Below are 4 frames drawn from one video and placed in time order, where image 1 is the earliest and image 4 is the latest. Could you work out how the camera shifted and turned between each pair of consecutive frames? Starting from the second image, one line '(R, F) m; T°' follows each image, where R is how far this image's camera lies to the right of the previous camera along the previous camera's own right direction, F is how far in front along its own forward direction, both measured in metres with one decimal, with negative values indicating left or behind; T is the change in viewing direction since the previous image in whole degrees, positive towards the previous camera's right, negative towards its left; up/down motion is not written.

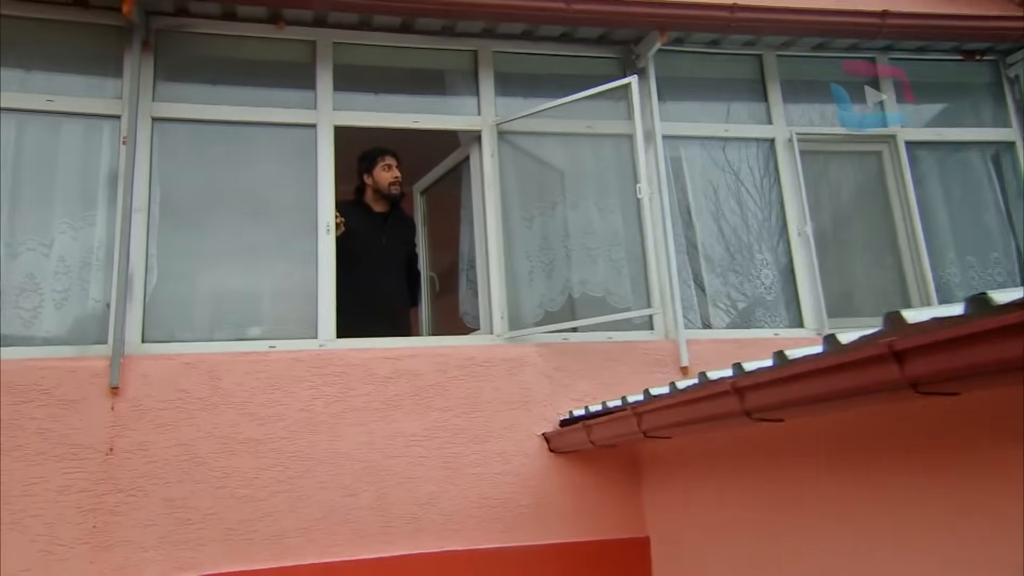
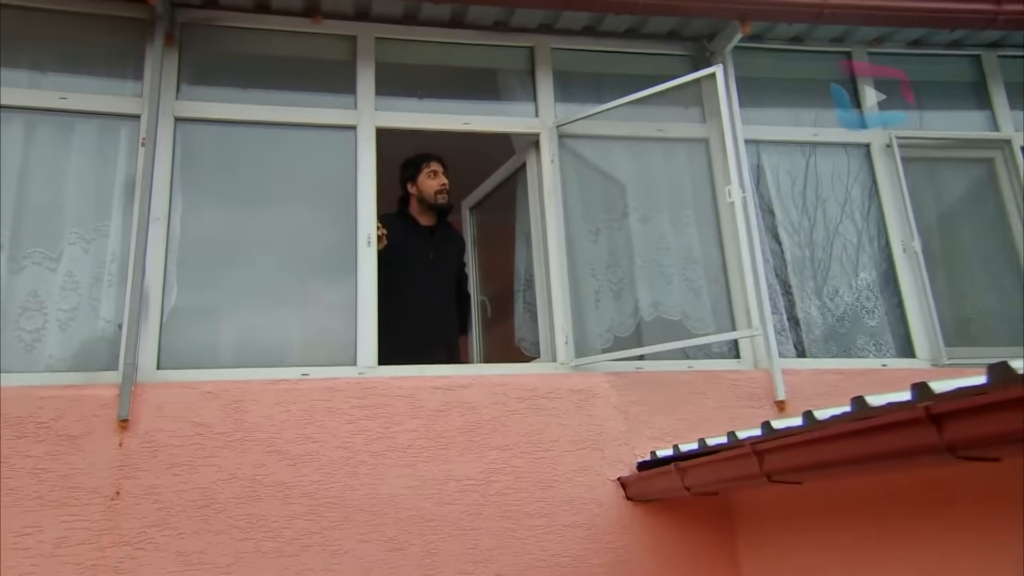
(-0.2, +0.5) m; -2°
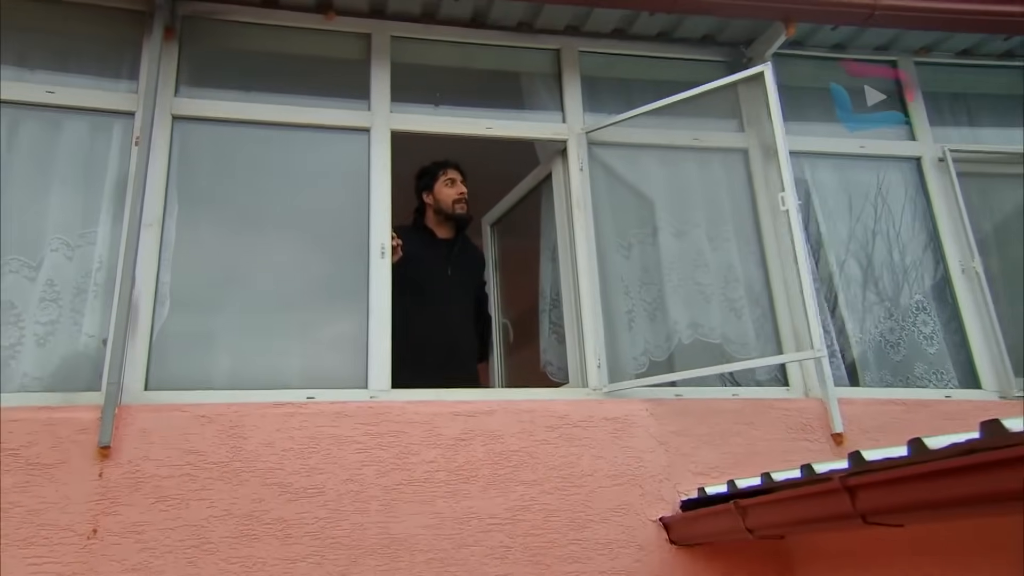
(-0.1, +0.3) m; 0°
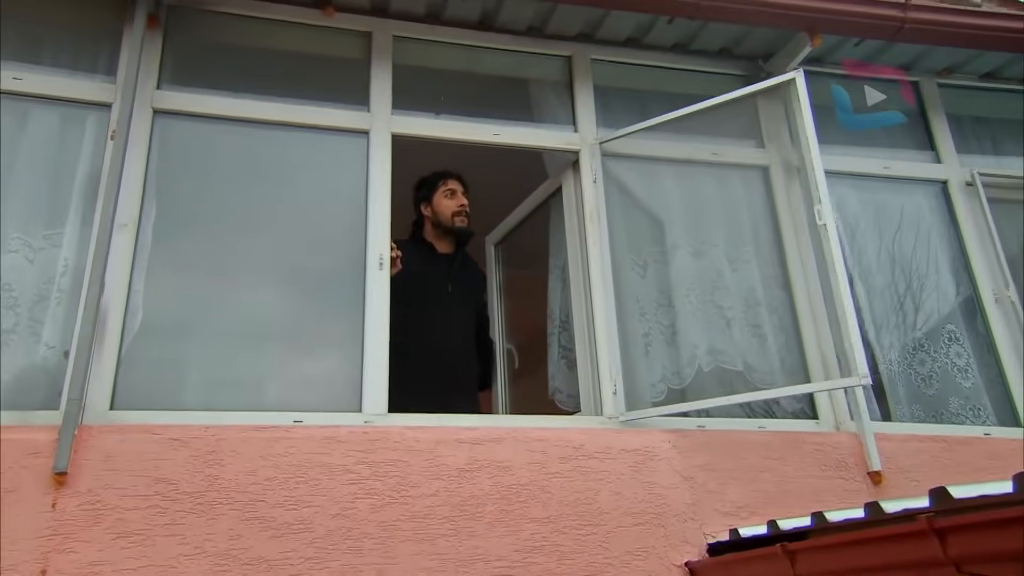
(-0.1, +0.2) m; +2°
